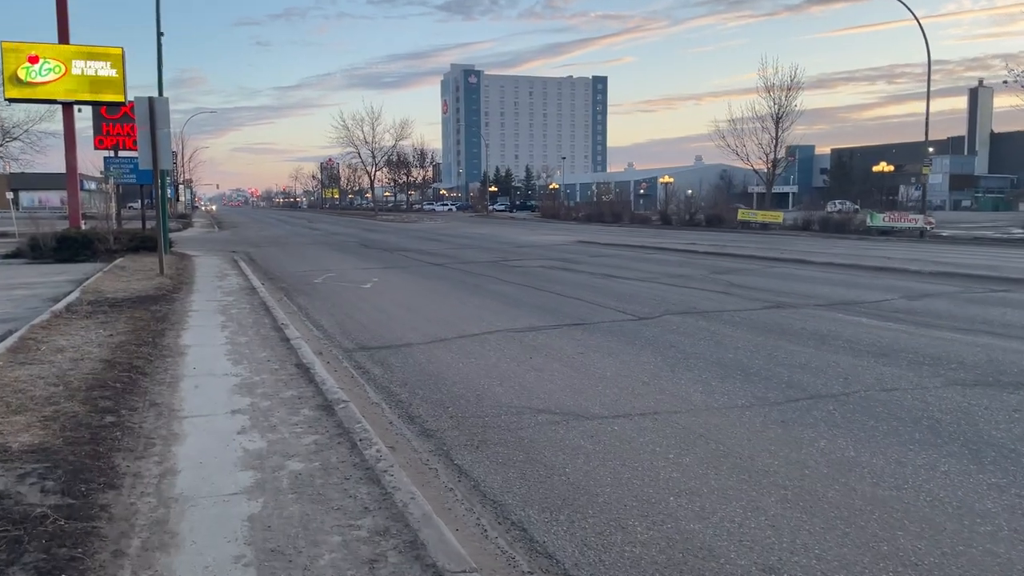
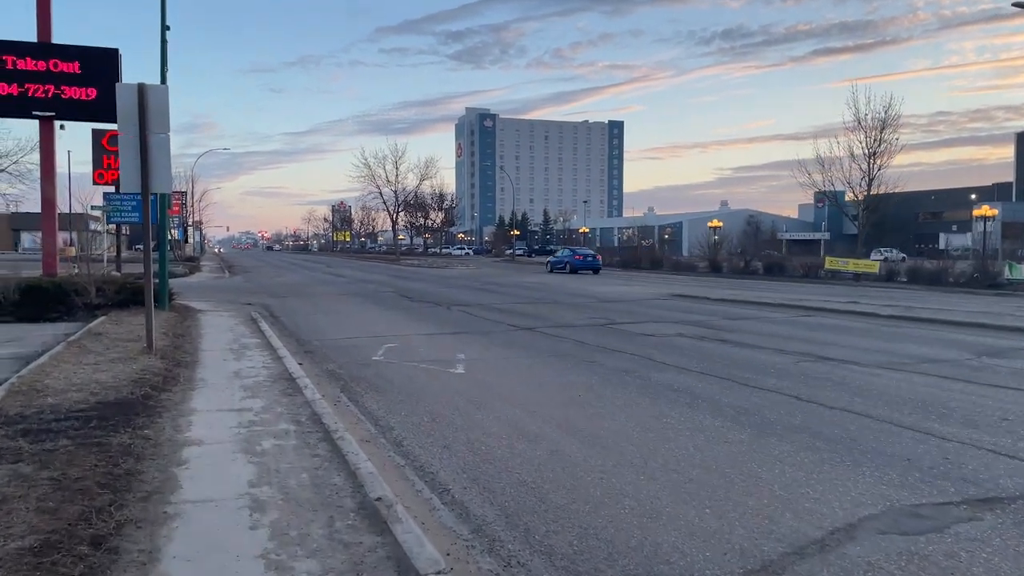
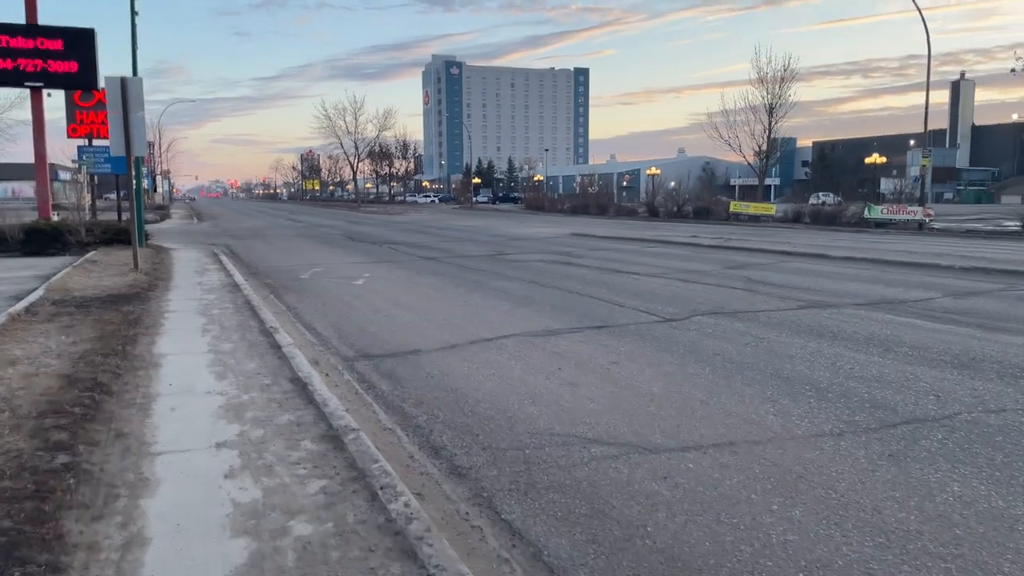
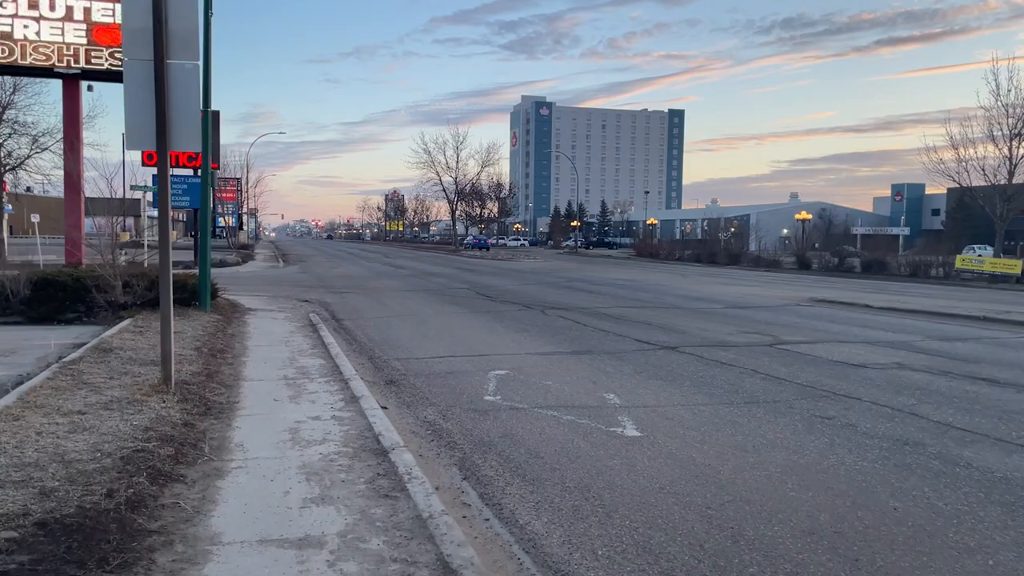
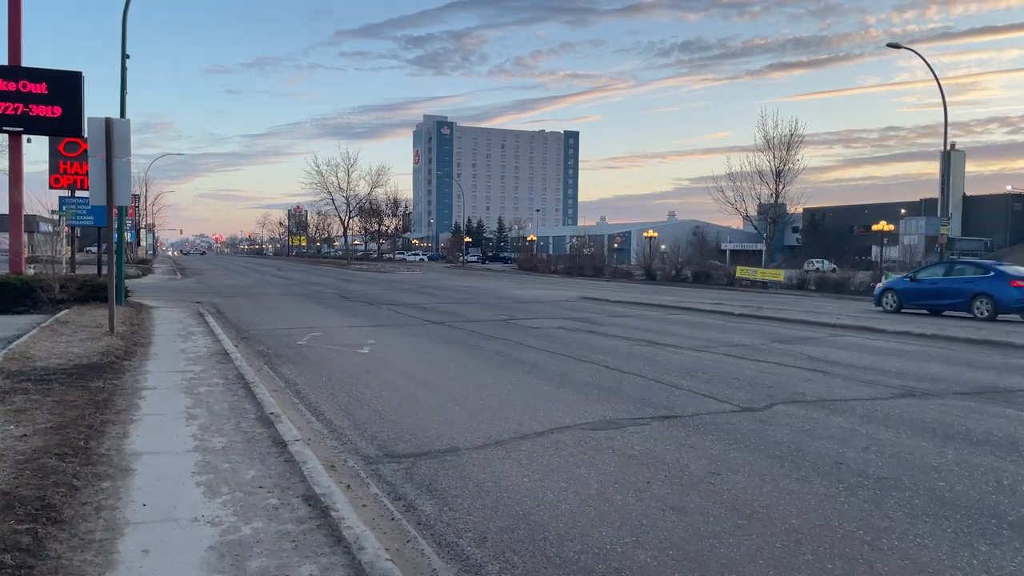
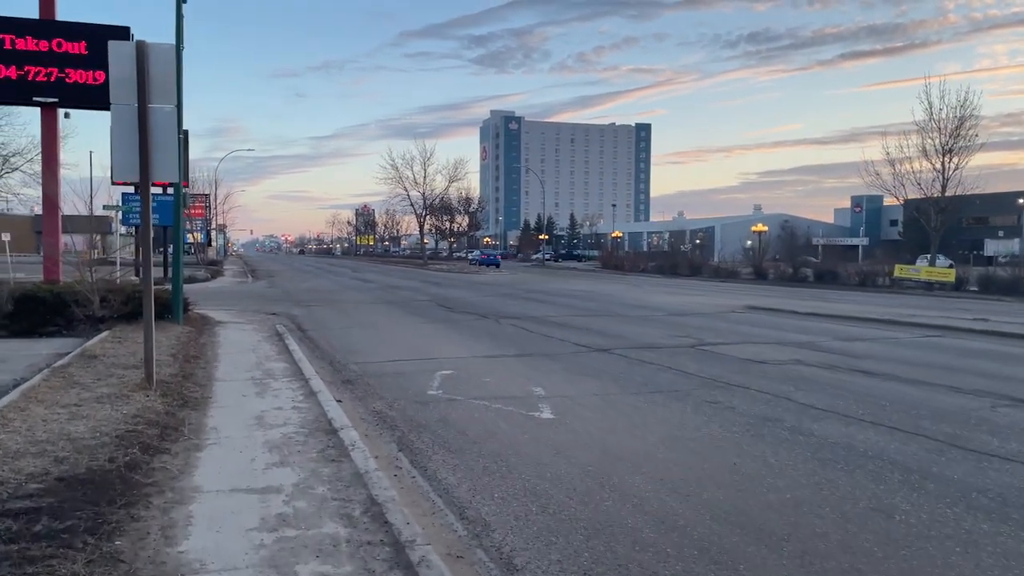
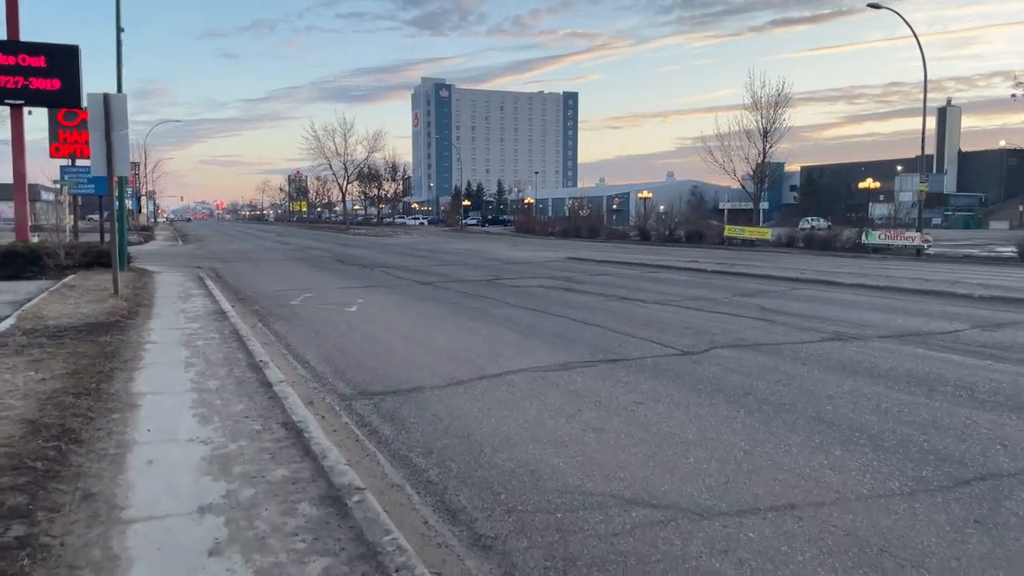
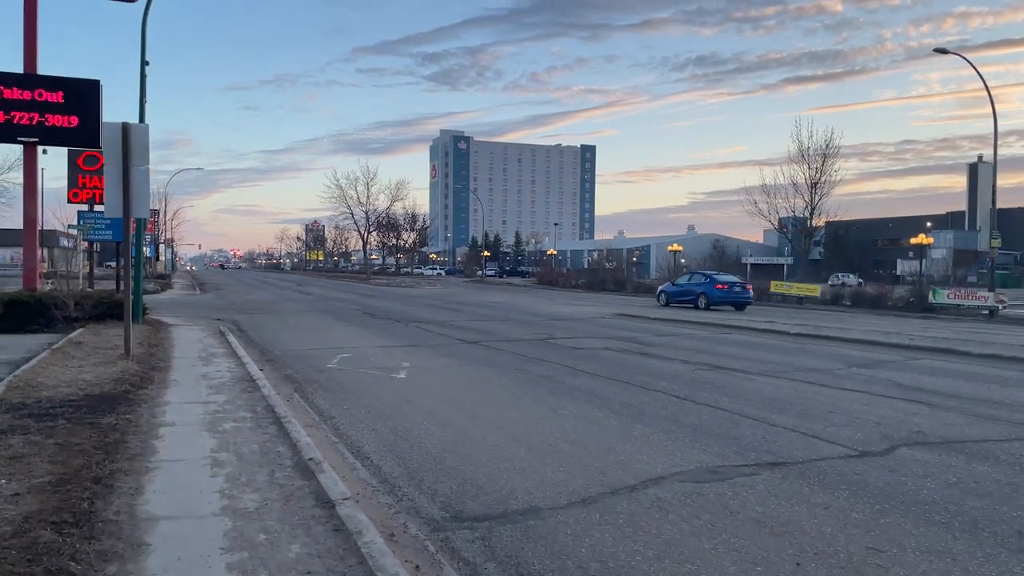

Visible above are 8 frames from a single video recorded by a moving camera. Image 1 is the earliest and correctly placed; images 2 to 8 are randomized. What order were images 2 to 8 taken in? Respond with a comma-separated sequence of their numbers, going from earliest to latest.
3, 7, 5, 8, 2, 6, 4
